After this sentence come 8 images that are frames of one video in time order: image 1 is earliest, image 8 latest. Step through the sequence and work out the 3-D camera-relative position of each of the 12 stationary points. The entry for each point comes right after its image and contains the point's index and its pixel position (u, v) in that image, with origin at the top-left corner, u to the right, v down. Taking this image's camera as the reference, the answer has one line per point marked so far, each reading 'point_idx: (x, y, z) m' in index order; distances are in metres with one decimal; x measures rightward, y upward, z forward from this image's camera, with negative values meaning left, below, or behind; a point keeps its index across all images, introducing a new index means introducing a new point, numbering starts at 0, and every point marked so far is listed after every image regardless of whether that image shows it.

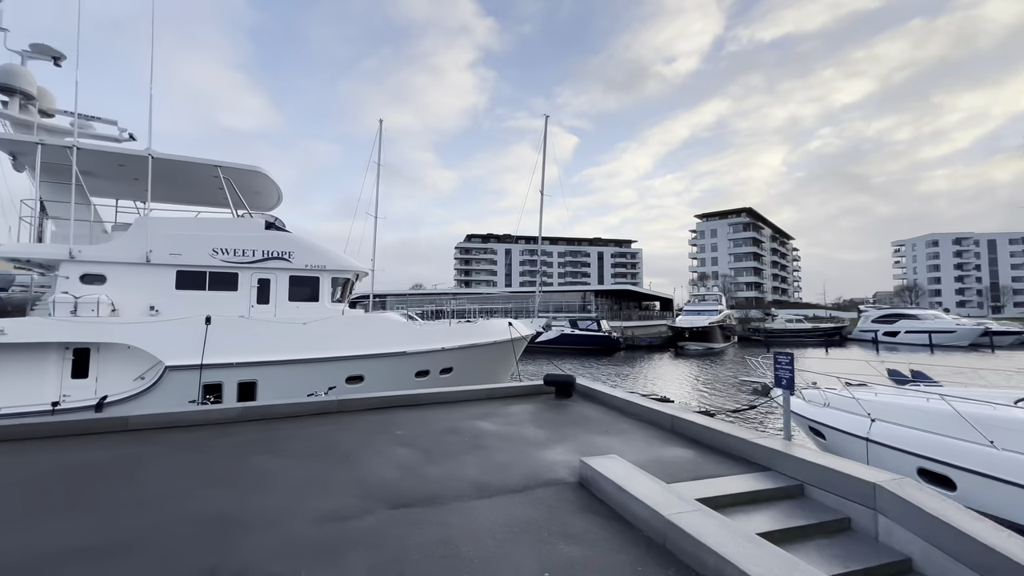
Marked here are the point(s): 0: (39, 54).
0: (-10.0, +4.9, +9.4) m
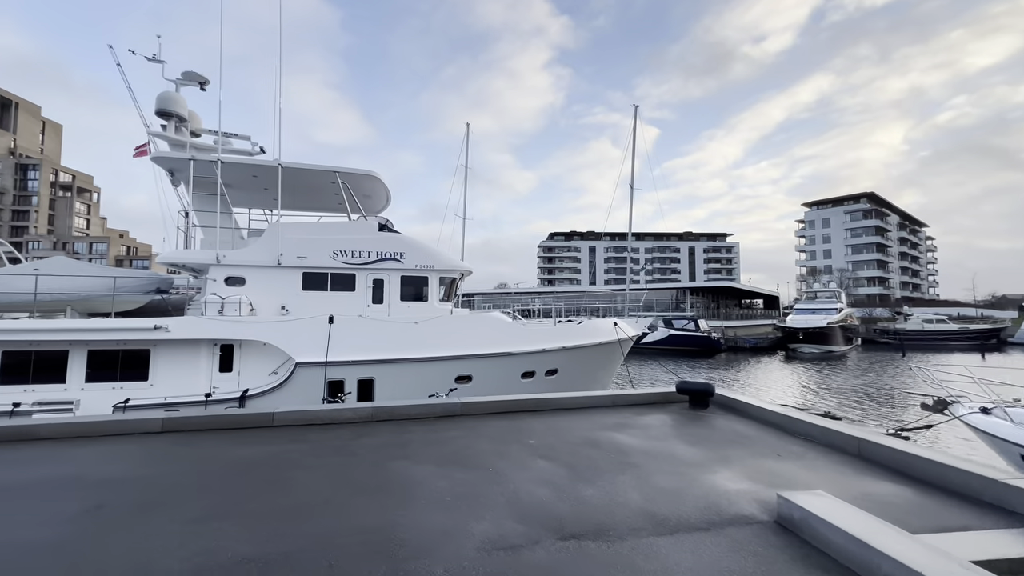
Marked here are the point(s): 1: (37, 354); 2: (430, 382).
0: (-7.6, +4.9, +10.5) m
1: (-8.3, -1.1, +7.8) m
2: (-1.7, -1.9, +9.1) m
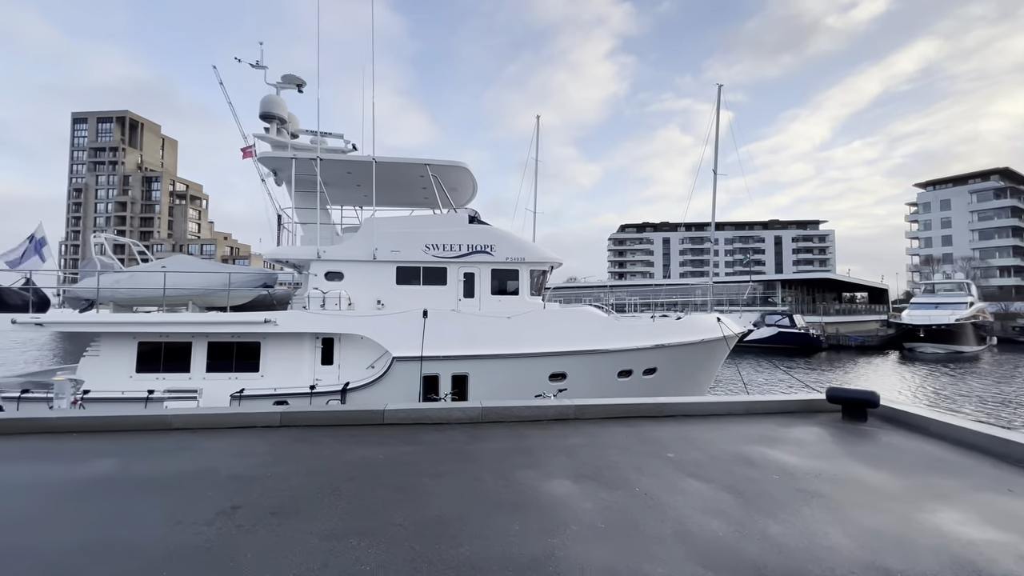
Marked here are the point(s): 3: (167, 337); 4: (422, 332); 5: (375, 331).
0: (-5.5, +5.0, +11.0) m
1: (-6.5, -1.1, +8.5) m
2: (+0.2, -1.8, +8.7) m
3: (-6.5, -0.9, +8.5) m
4: (-1.7, -0.9, +8.6) m
5: (-2.6, -0.8, +8.6) m
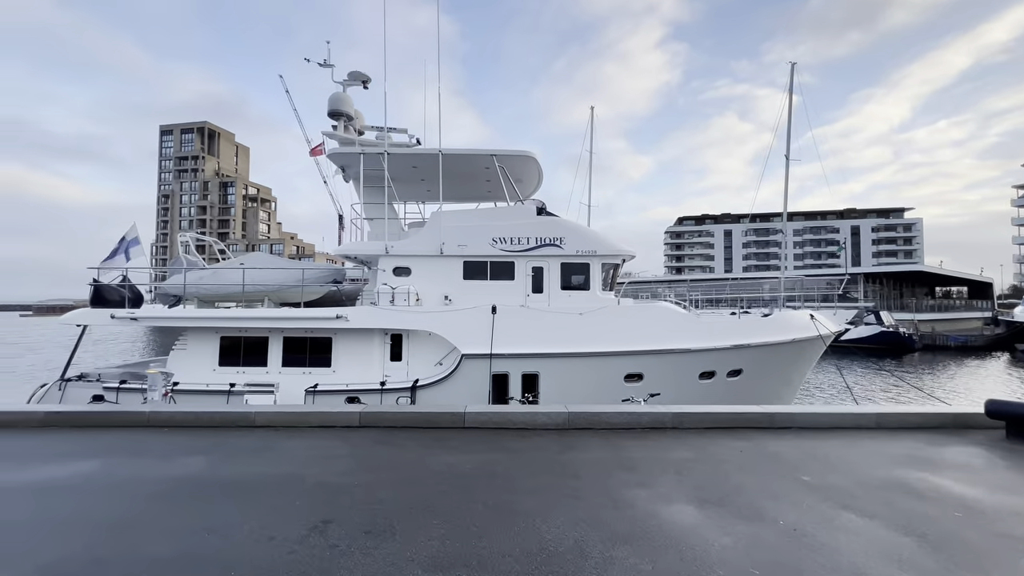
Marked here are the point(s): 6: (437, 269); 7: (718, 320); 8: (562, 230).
0: (-3.9, +5.1, +11.0) m
1: (-5.2, -1.0, +8.7) m
2: (+1.6, -1.7, +8.2) m
3: (-5.2, -0.8, +8.7) m
4: (-0.4, -0.8, +8.3) m
5: (-1.3, -0.7, +8.4) m
6: (-1.5, +0.4, +8.9) m
7: (+4.1, -0.6, +8.8) m
8: (+1.0, +1.2, +9.0) m
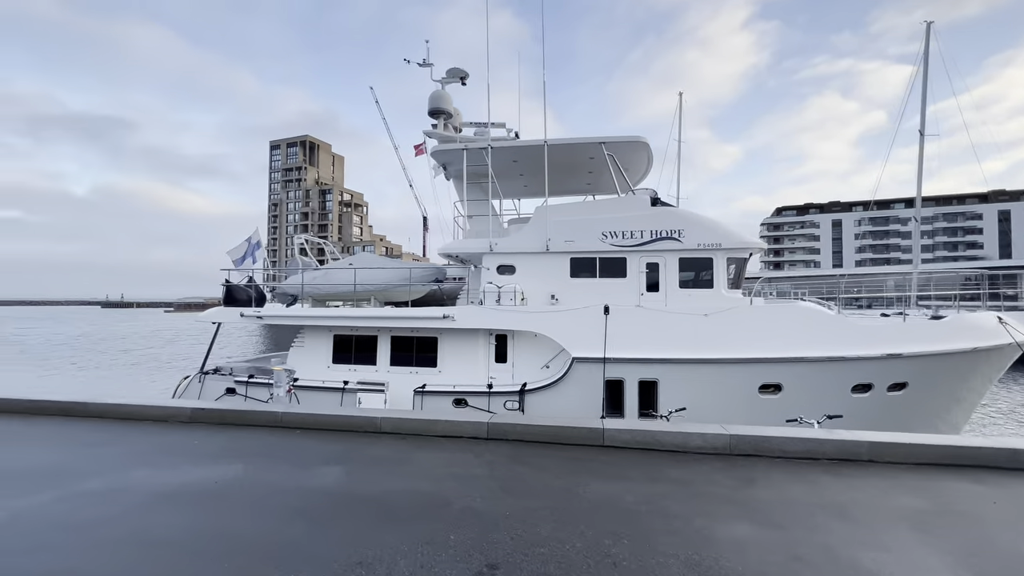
0: (-1.5, +5.1, +10.9) m
1: (-3.1, -1.0, +8.9) m
2: (+3.5, -1.6, +7.2) m
3: (-3.1, -0.8, +8.9) m
4: (+1.6, -0.7, +7.6) m
5: (+0.7, -0.7, +7.9) m
6: (+0.6, +0.4, +8.5) m
7: (+6.1, -0.6, +7.4) m
8: (+3.1, +1.2, +8.1) m
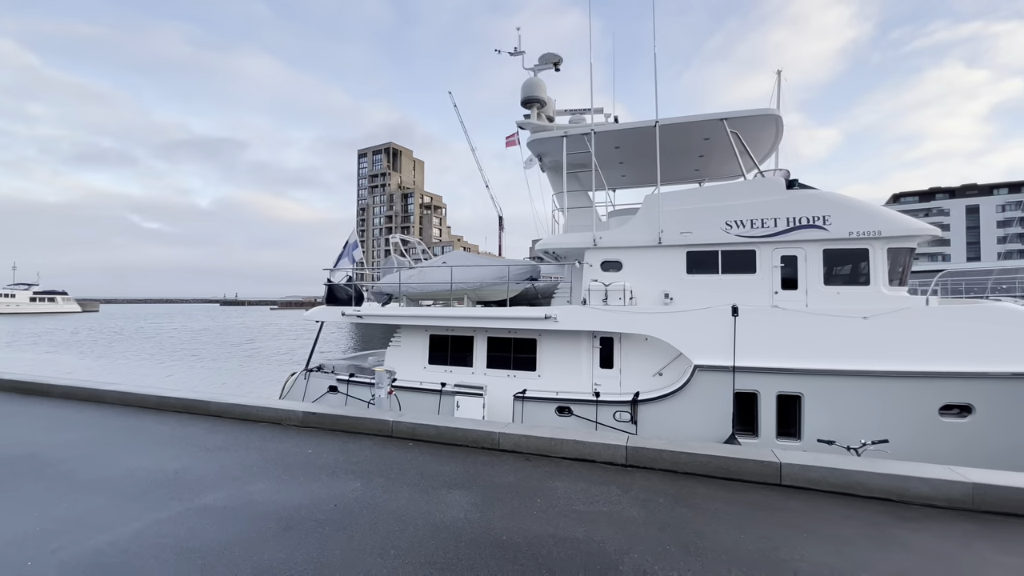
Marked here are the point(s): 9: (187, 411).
0: (+0.8, +5.2, +10.3) m
1: (-1.1, -0.9, +8.6) m
2: (+5.1, -1.6, +5.9) m
3: (-1.1, -0.8, +8.6) m
4: (+3.2, -0.7, +6.6) m
5: (+2.4, -0.7, +7.0) m
6: (+2.4, +0.5, +7.6) m
7: (+7.6, -0.5, +5.6) m
8: (+4.8, +1.3, +6.8) m
9: (-3.7, -1.4, +5.1) m
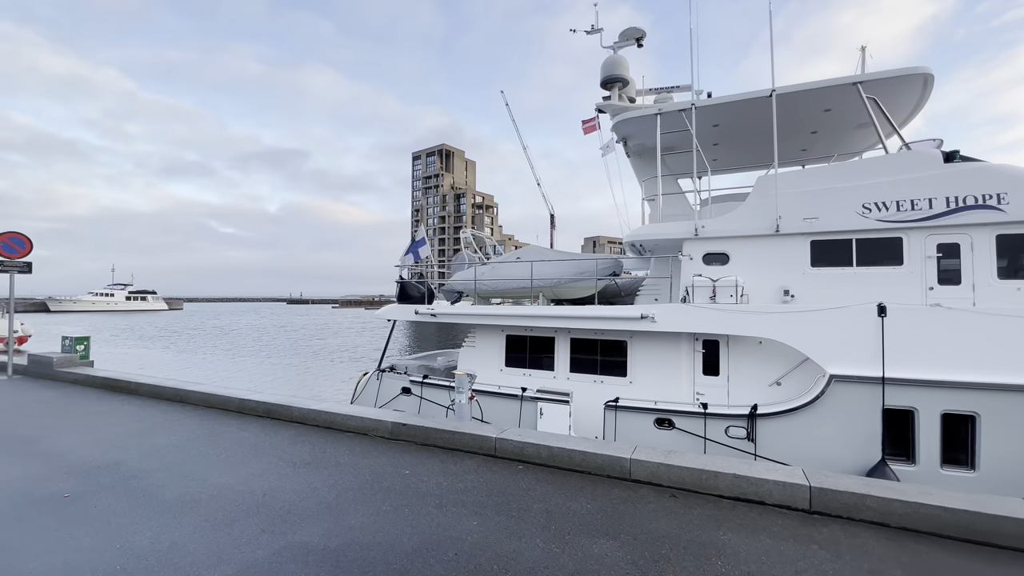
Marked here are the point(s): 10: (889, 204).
0: (+2.4, +5.2, +9.4) m
1: (+0.3, -0.9, +7.9) m
2: (+6.2, -1.5, +4.5) m
3: (+0.4, -0.8, +7.9) m
4: (+4.5, -0.6, +5.5) m
5: (+3.7, -0.6, +5.9) m
6: (+3.8, +0.5, +6.6) m
7: (+8.7, -0.5, +4.0) m
8: (+6.0, +1.3, +5.5) m
9: (-2.6, -1.4, +4.8) m
10: (+5.0, +1.1, +5.9) m
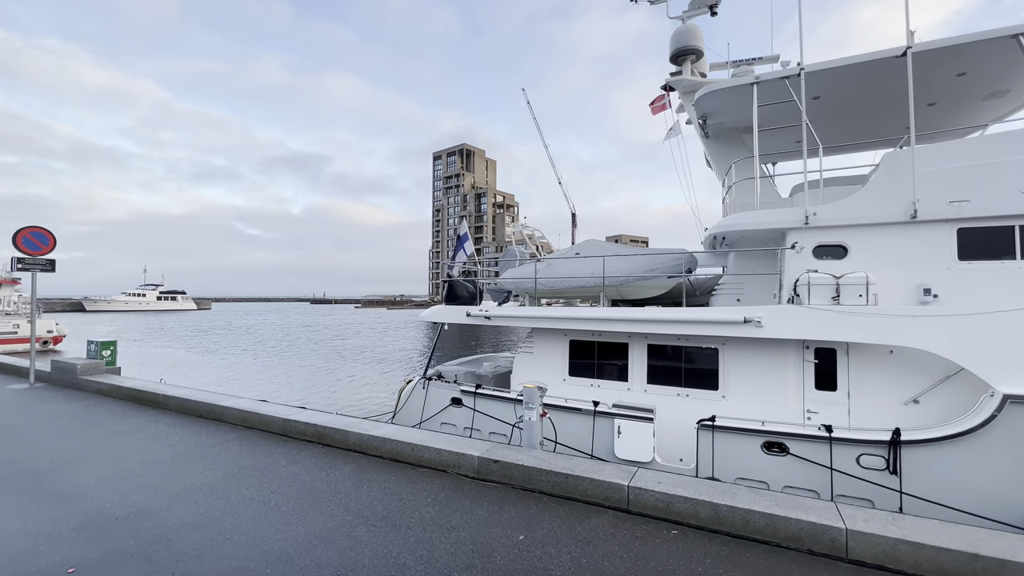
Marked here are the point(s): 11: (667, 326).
0: (+3.5, +5.3, +8.4) m
1: (+1.4, -0.9, +7.0) m
2: (+7.1, -1.5, +3.3) m
3: (+1.4, -0.7, +7.0) m
4: (+5.4, -0.6, +4.3) m
5: (+4.7, -0.6, +4.8) m
6: (+4.7, +0.5, +5.4) m
7: (+9.6, -0.4, +2.7) m
8: (+7.0, +1.3, +4.3) m
9: (-1.7, -1.4, +3.9) m
10: (+5.9, +1.2, +4.8) m
11: (+2.1, -0.5, +6.2) m
